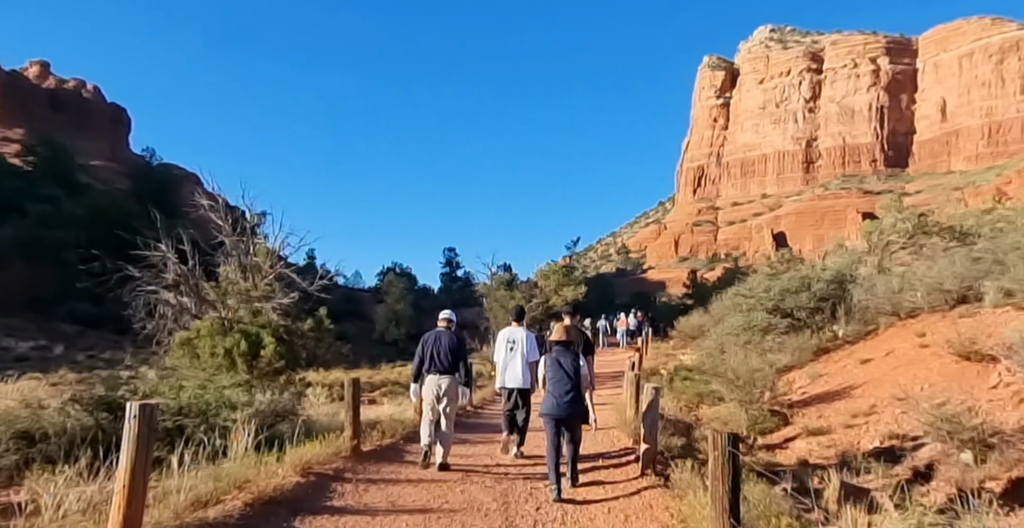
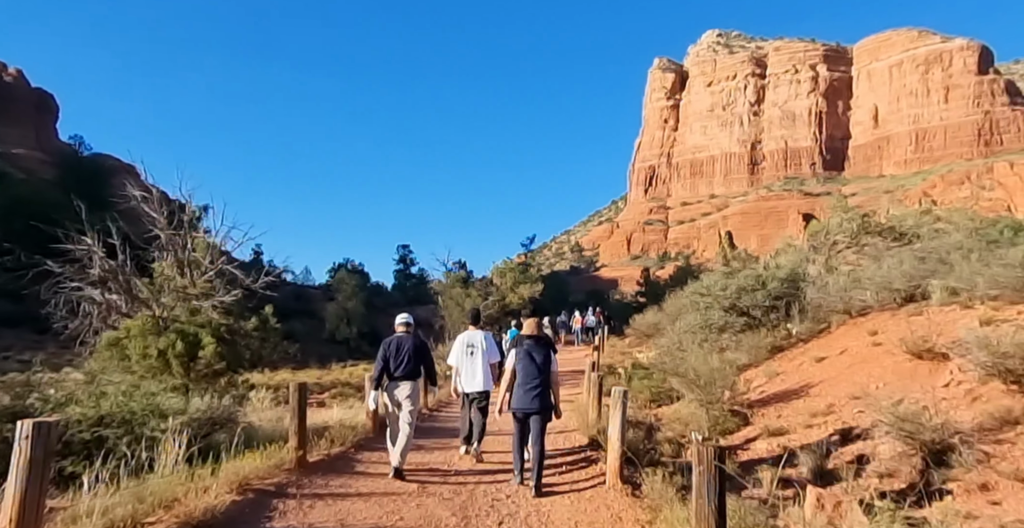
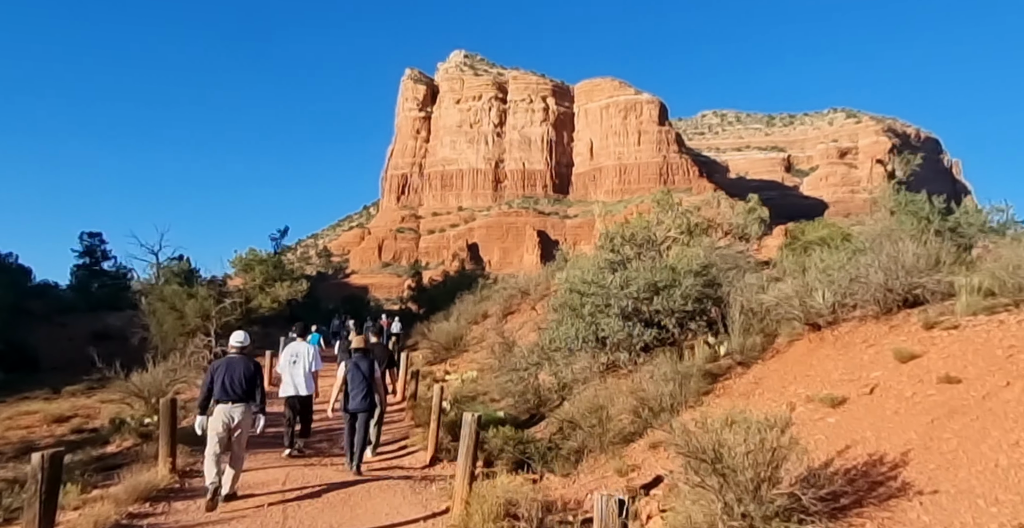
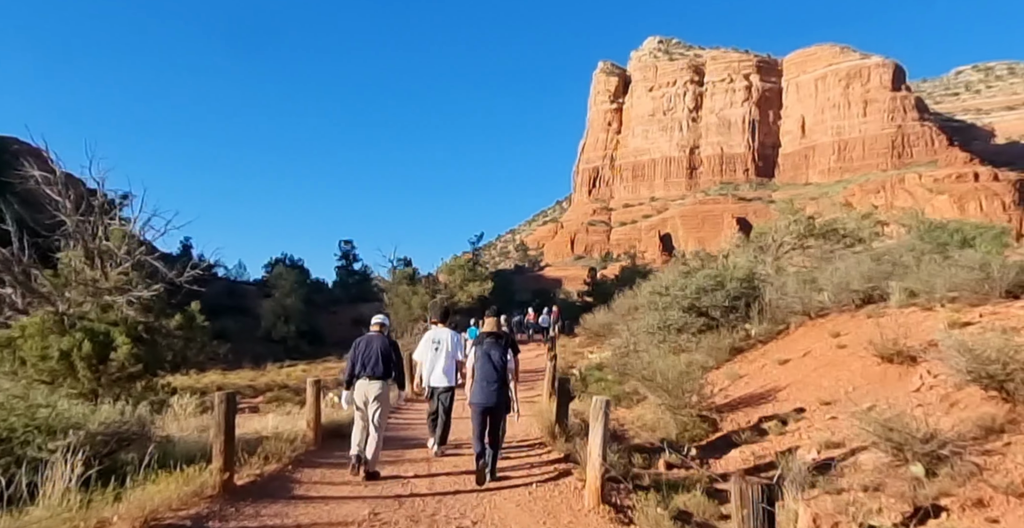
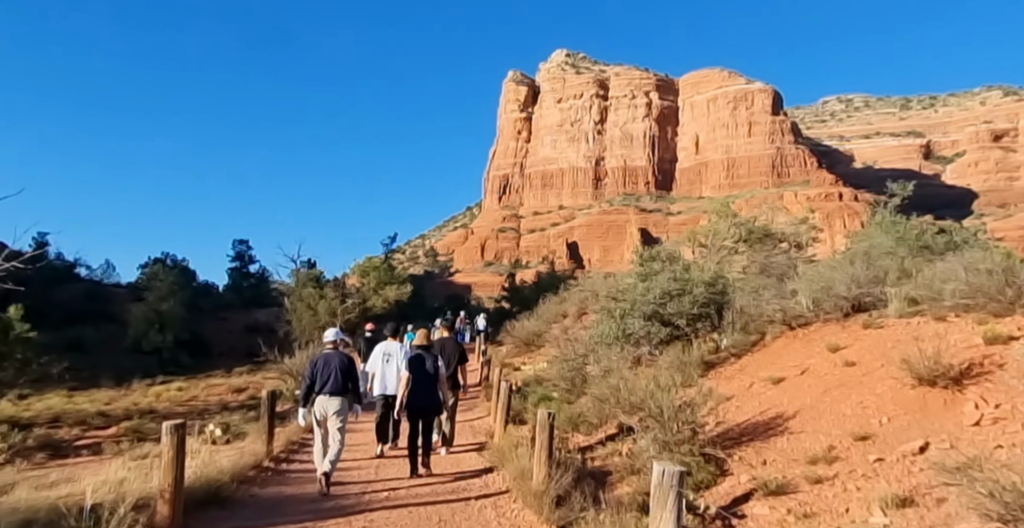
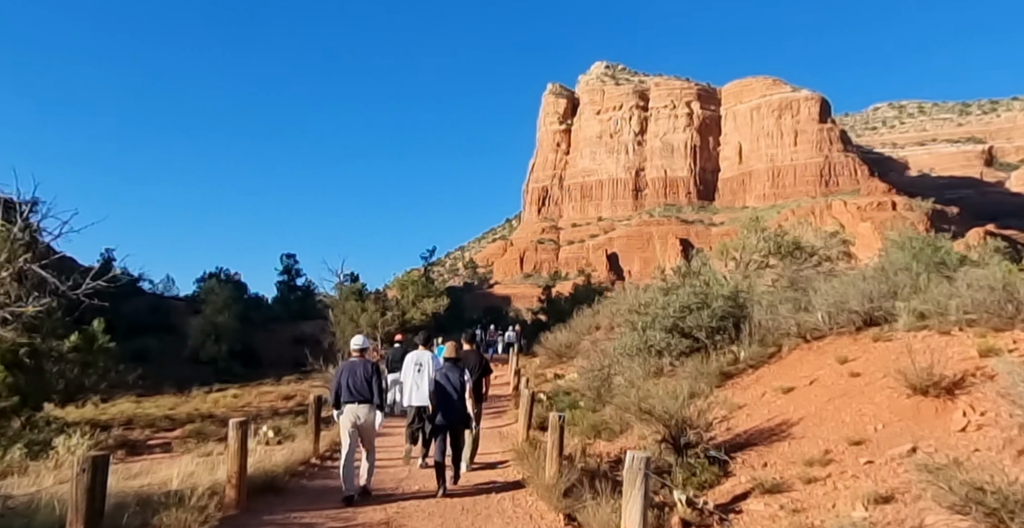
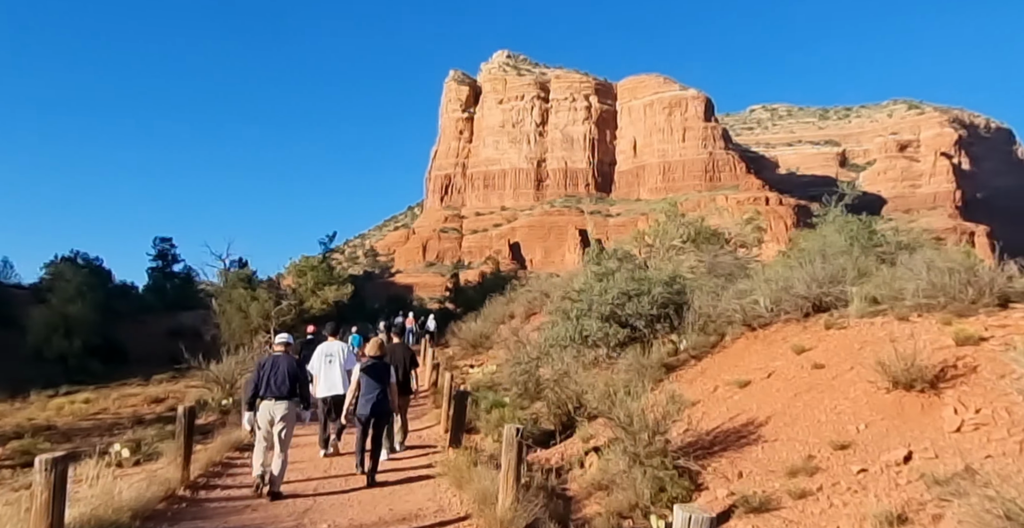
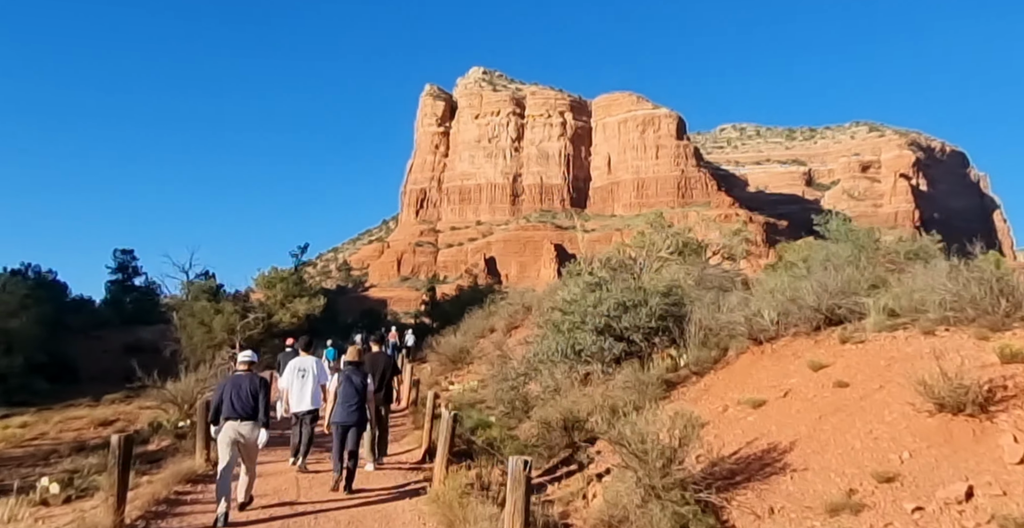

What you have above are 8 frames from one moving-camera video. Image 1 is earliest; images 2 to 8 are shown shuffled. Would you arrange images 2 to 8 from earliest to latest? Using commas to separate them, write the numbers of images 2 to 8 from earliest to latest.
2, 4, 6, 5, 7, 8, 3
